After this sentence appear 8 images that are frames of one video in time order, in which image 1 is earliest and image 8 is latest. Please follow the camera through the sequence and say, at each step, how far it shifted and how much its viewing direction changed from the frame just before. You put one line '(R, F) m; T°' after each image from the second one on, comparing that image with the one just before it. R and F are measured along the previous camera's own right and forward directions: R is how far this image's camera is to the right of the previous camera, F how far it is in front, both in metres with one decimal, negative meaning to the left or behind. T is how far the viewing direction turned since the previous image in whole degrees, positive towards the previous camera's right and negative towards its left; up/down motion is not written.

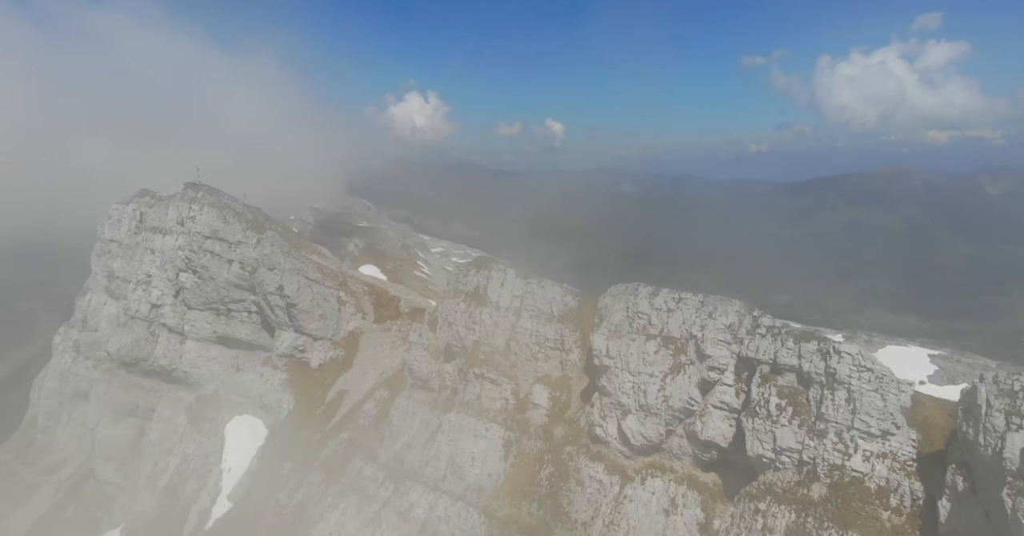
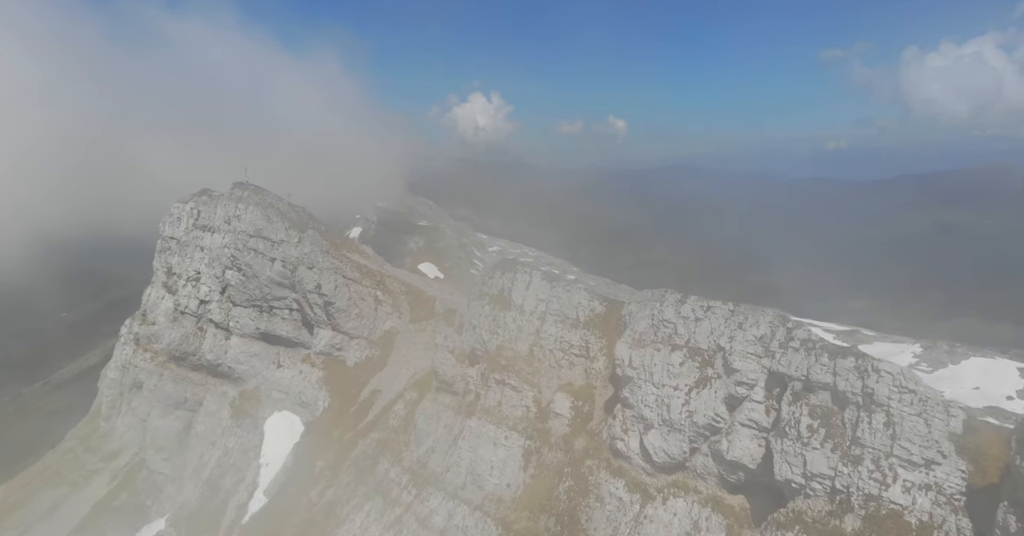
(+3.3, +2.1) m; -6°
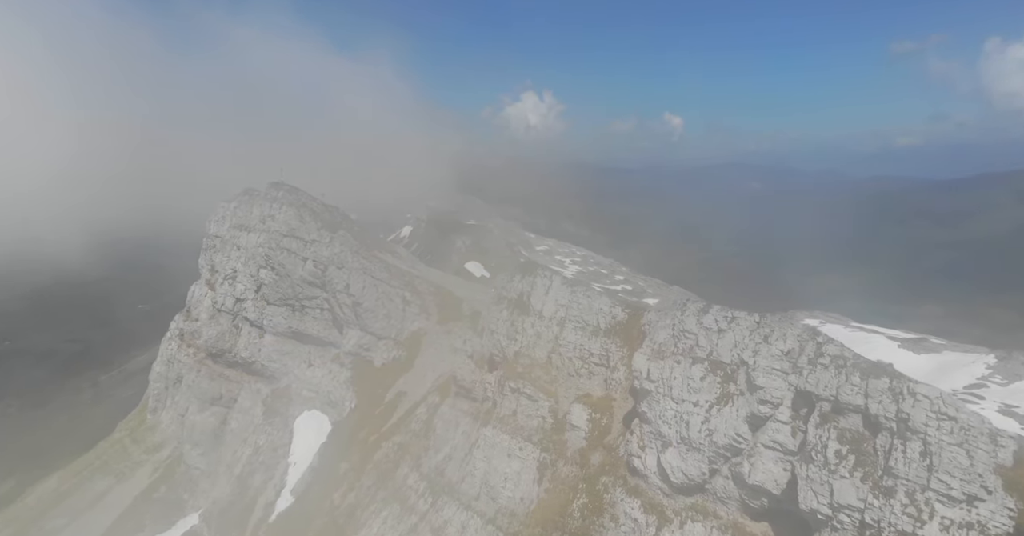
(+2.9, +2.2) m; -5°
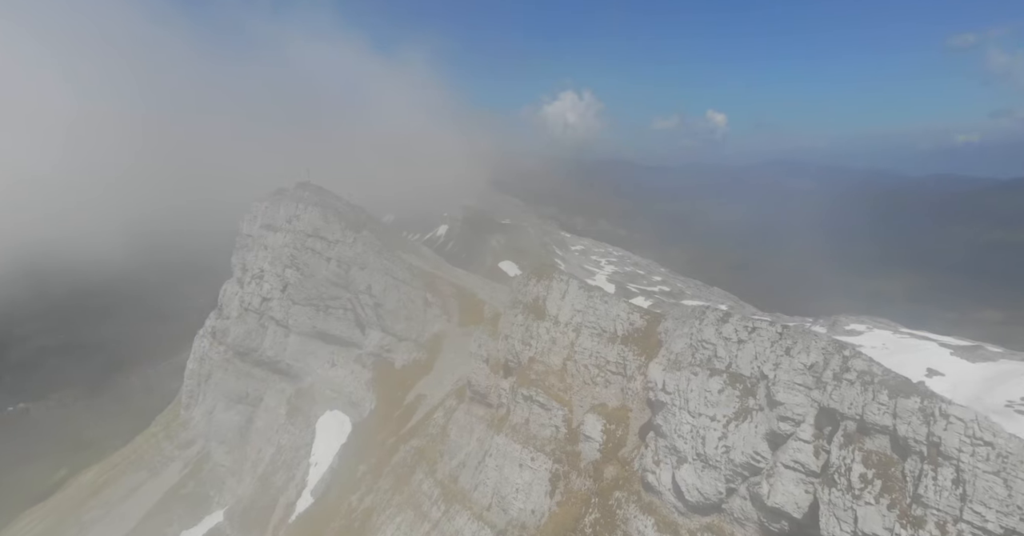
(+2.0, +1.7) m; -4°
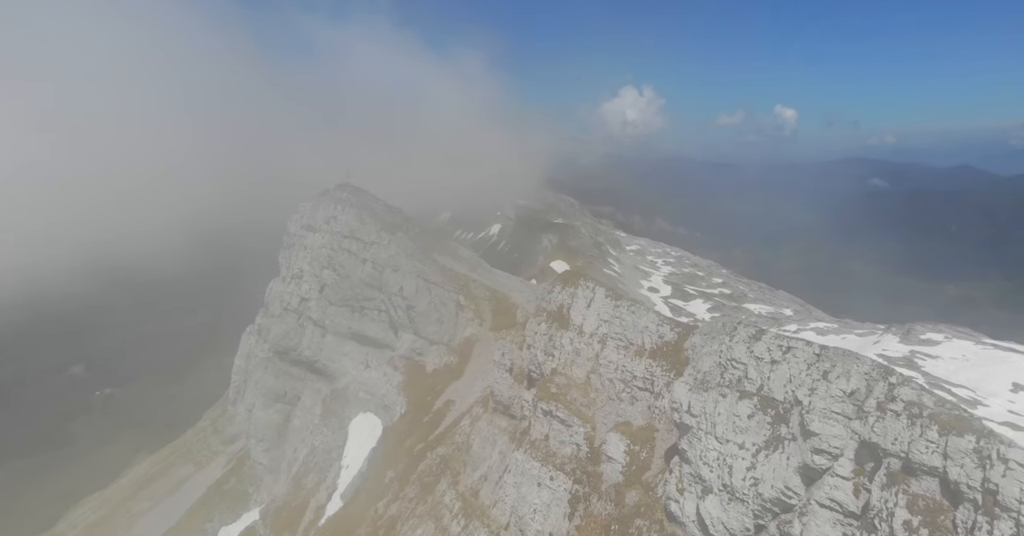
(+2.8, +2.8) m; -5°
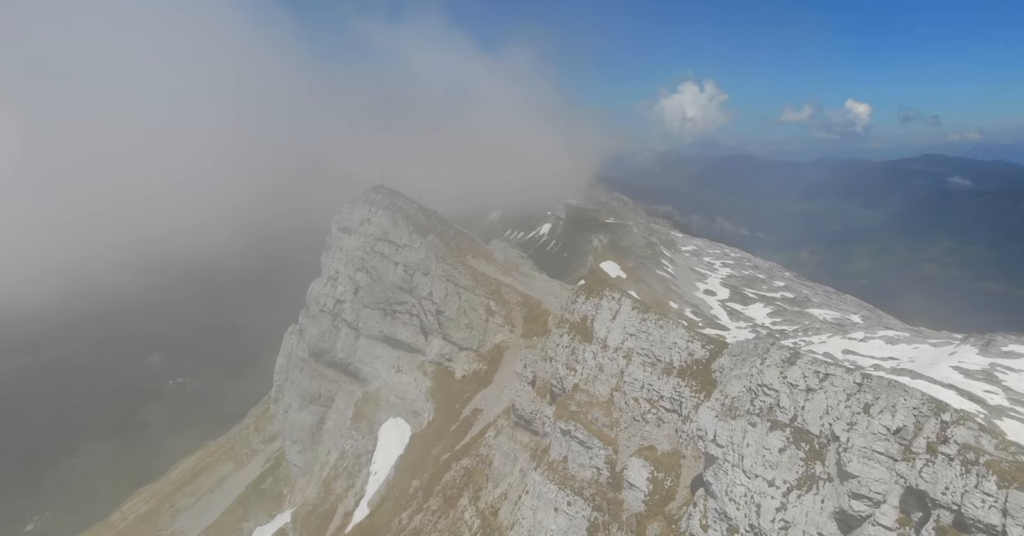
(+2.7, +2.9) m; -5°
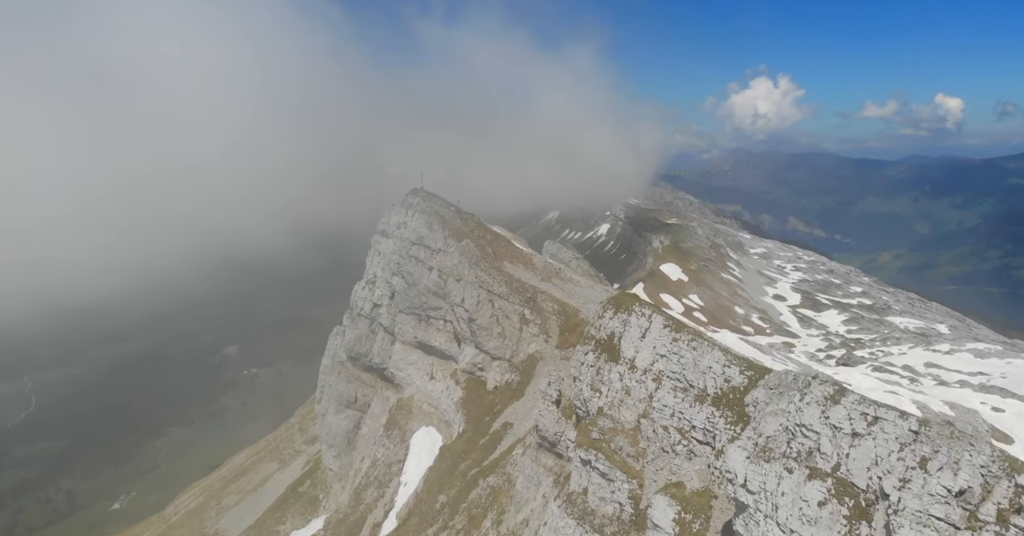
(+3.0, +3.6) m; -6°
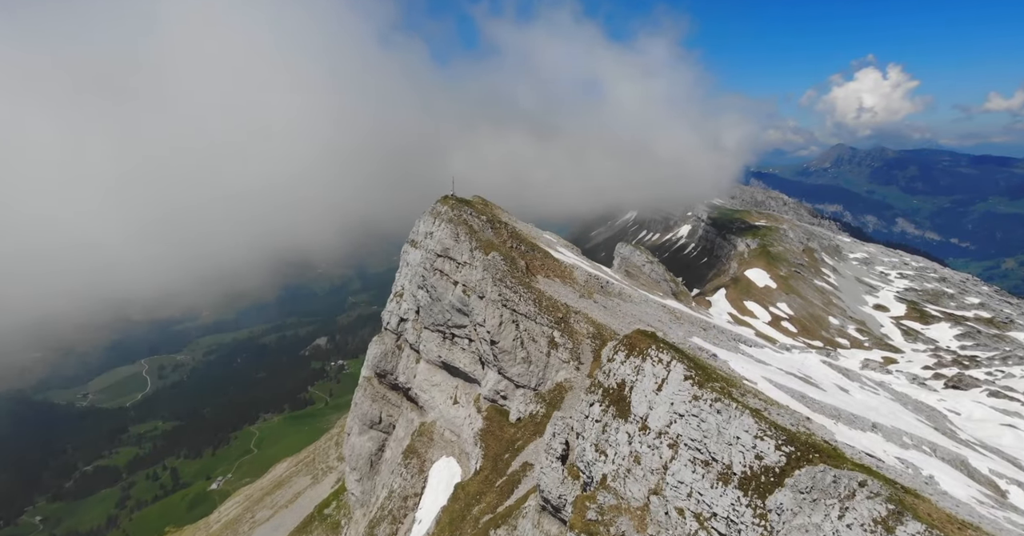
(+5.8, +8.7) m; -8°
